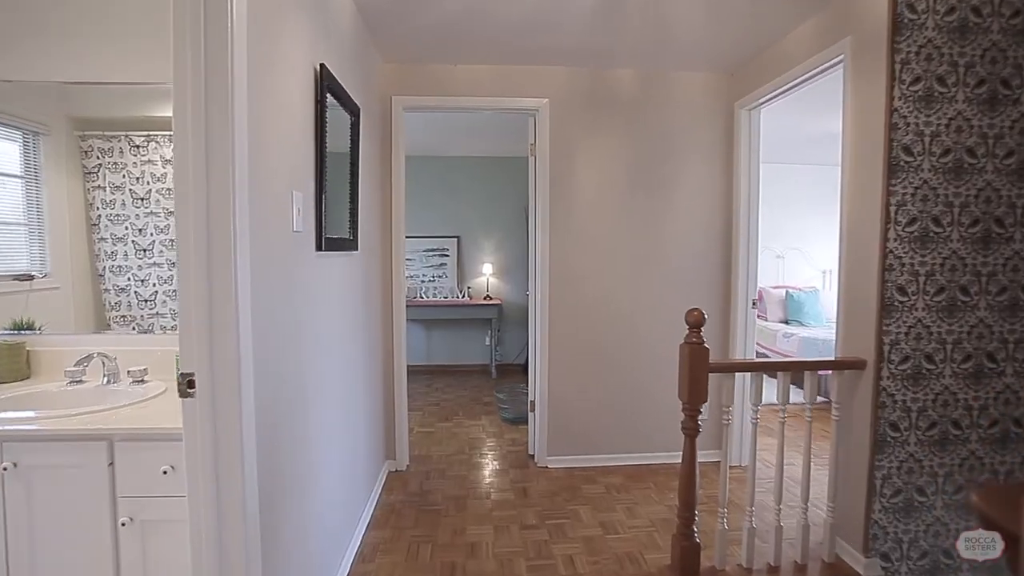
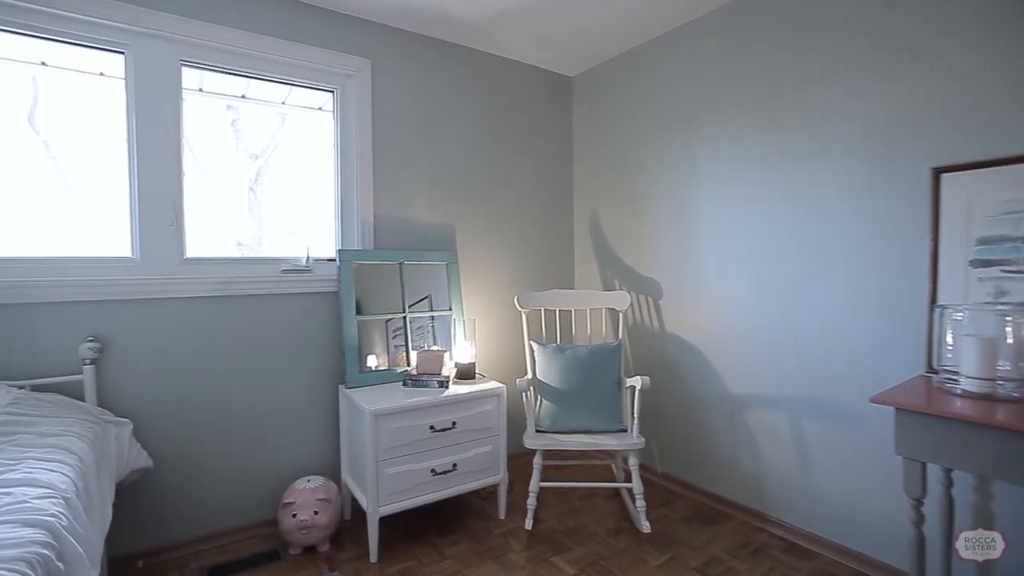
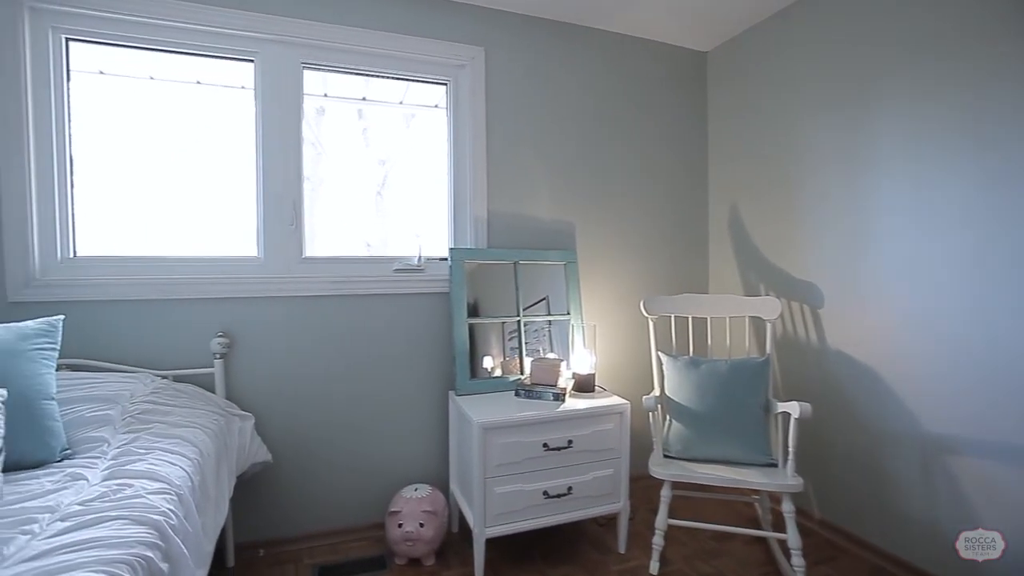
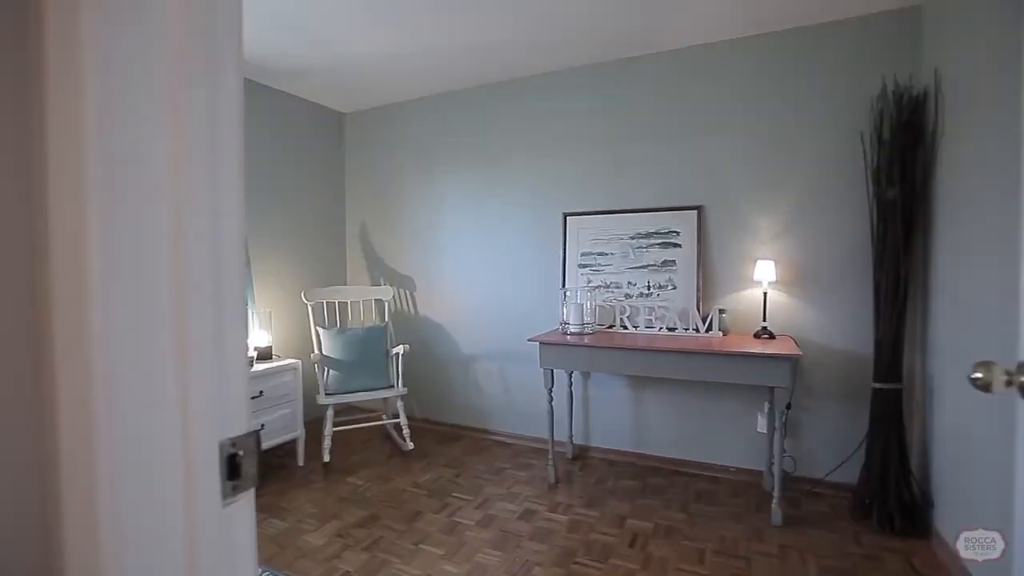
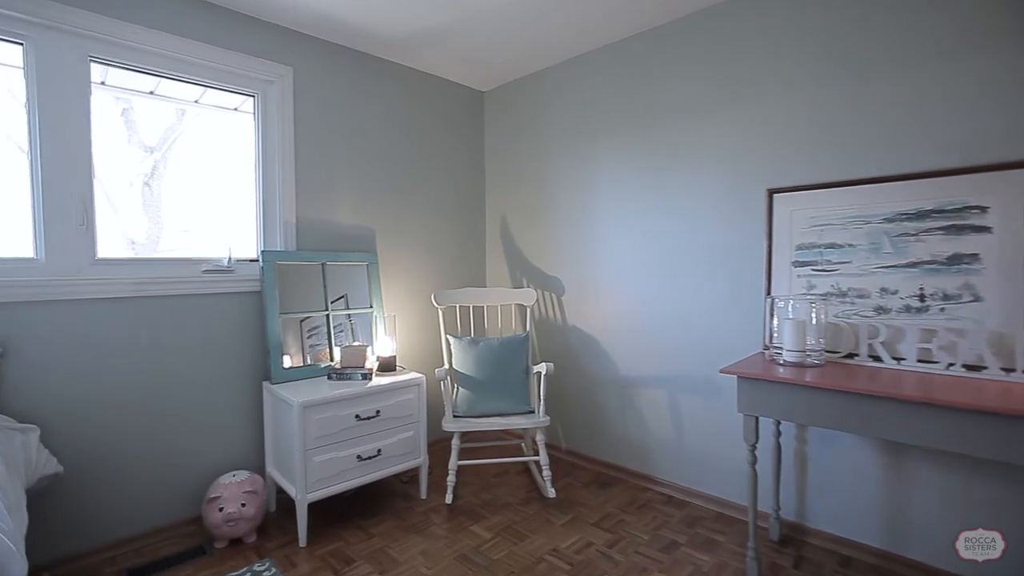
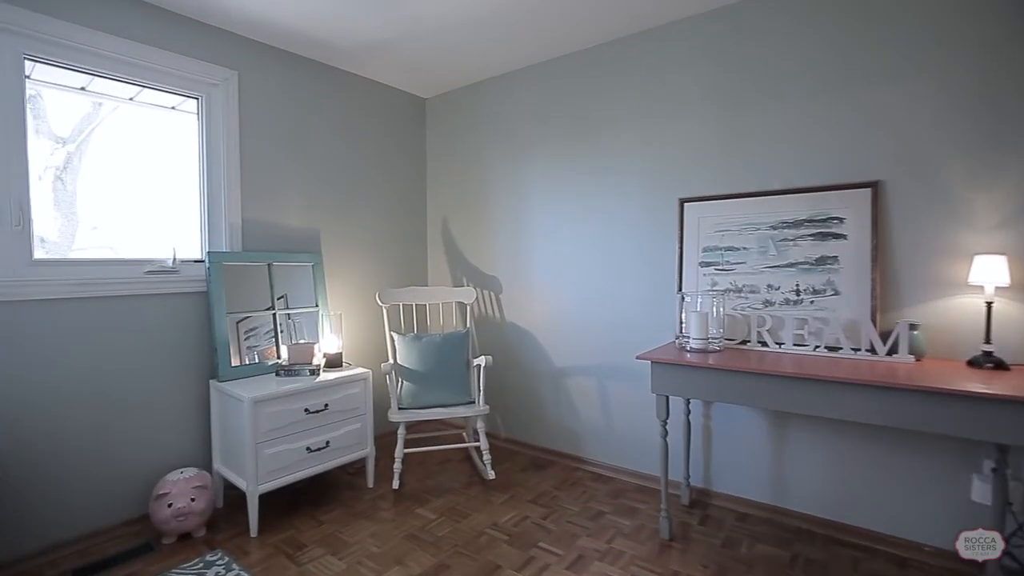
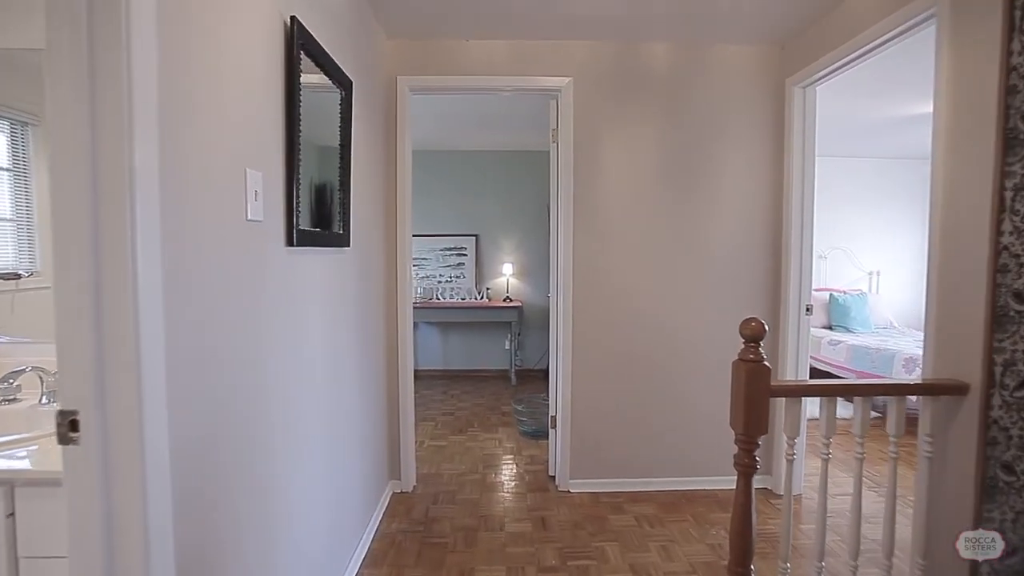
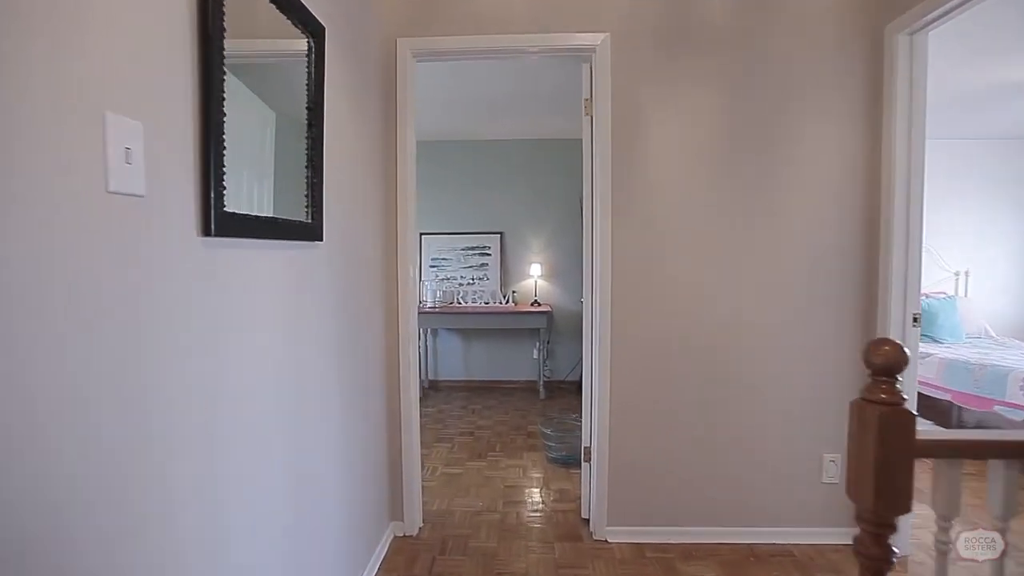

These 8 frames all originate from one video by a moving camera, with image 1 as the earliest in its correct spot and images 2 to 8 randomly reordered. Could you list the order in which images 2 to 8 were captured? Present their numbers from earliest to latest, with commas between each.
7, 8, 4, 6, 5, 2, 3
